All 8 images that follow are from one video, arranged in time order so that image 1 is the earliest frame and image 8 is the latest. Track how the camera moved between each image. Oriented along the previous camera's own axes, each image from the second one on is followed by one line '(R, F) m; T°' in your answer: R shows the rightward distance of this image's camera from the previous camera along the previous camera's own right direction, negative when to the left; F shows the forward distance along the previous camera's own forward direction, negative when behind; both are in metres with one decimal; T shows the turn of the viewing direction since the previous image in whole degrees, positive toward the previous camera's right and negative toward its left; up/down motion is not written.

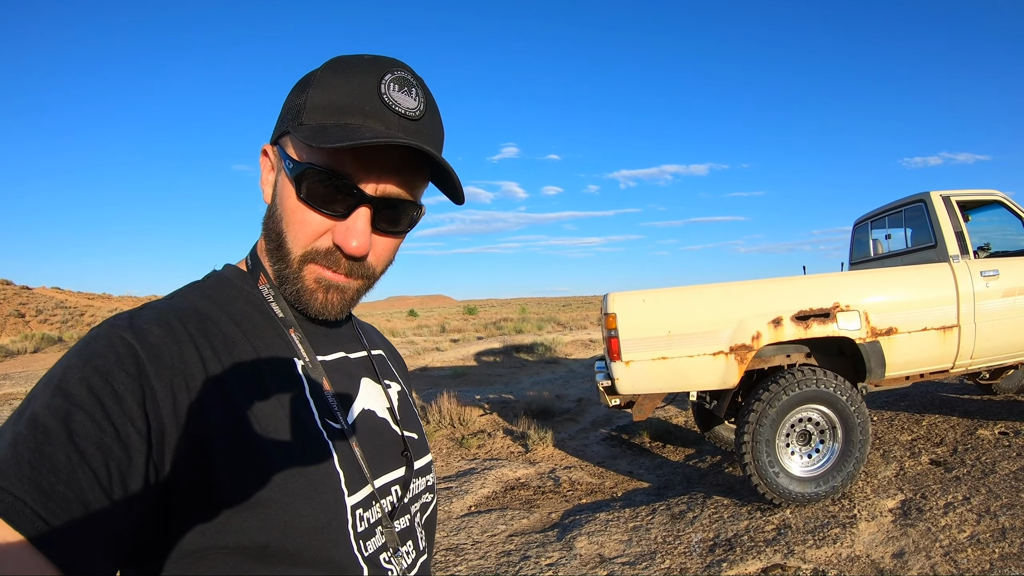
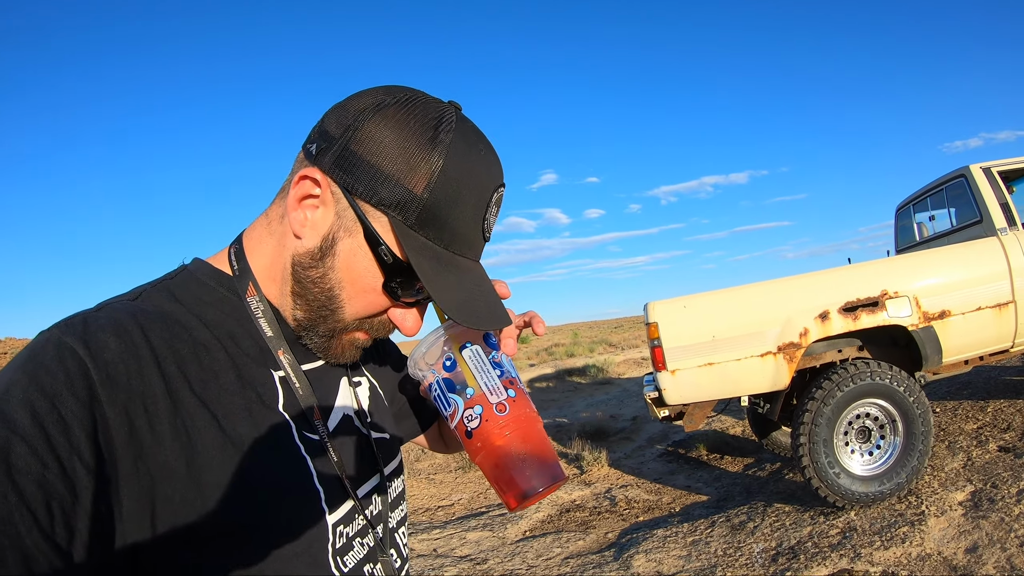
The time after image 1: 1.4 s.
(+0.1, 0.0) m; -5°
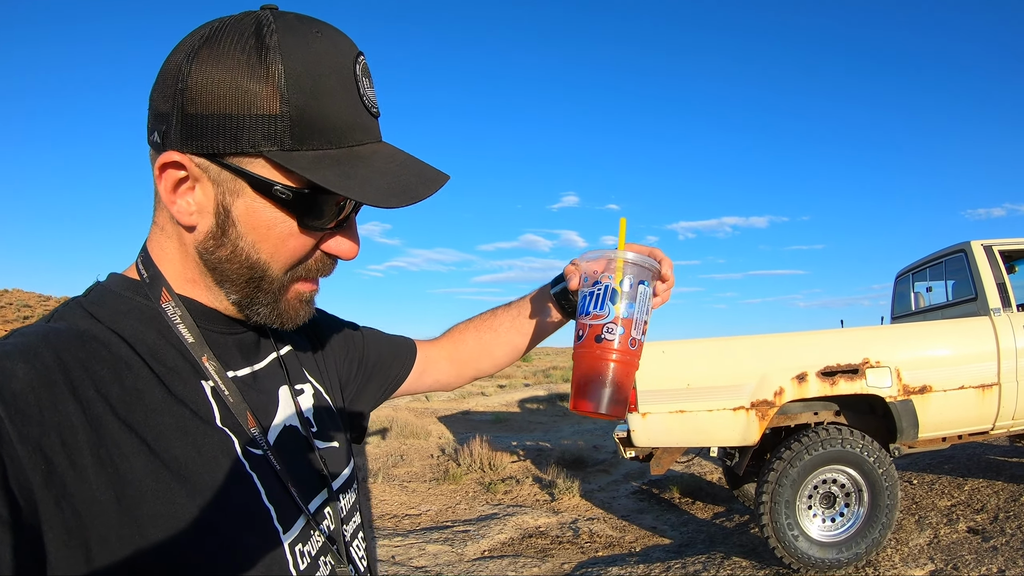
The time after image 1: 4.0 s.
(+0.2, 0.0) m; -1°
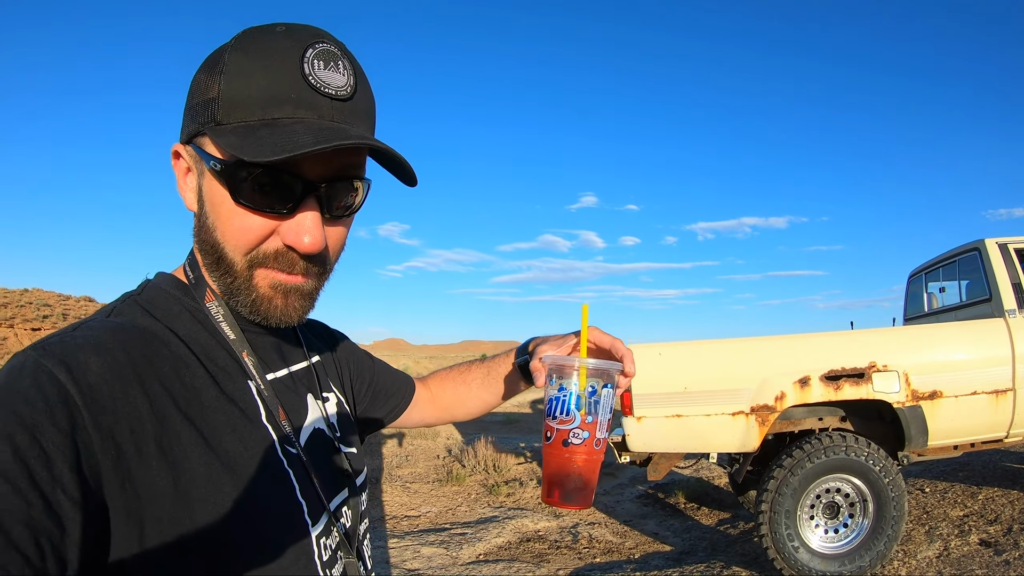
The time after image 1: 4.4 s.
(+0.2, +0.1) m; -2°
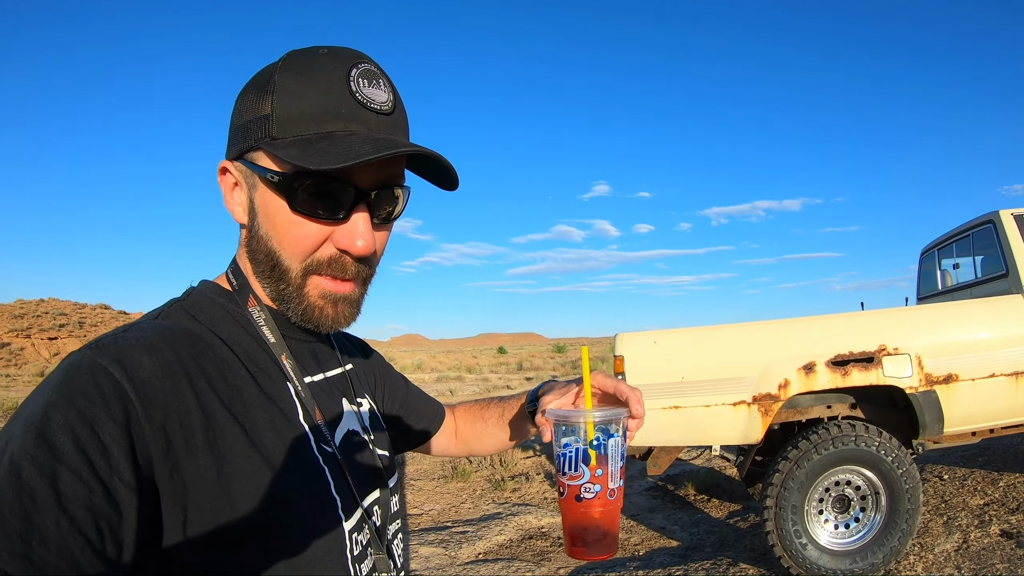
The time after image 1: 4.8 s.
(+0.2, +0.2) m; -1°
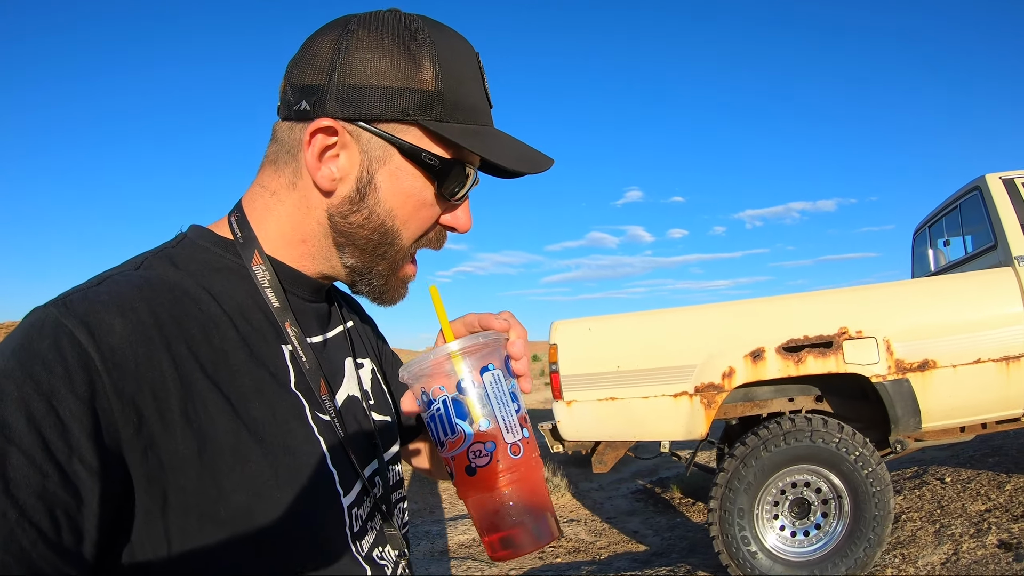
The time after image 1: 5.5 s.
(+0.7, +0.3) m; -4°
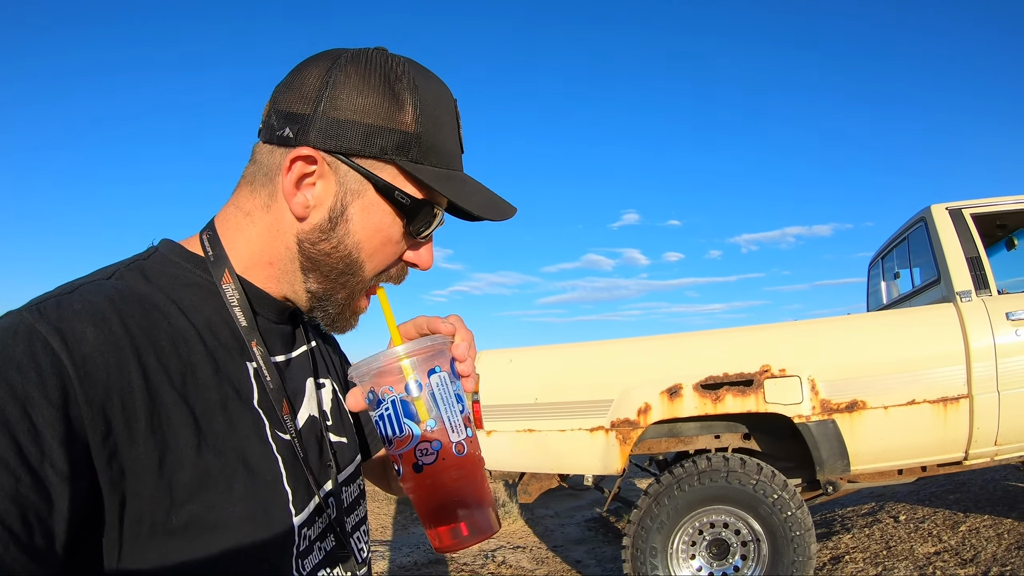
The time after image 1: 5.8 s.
(+0.6, +0.1) m; -3°
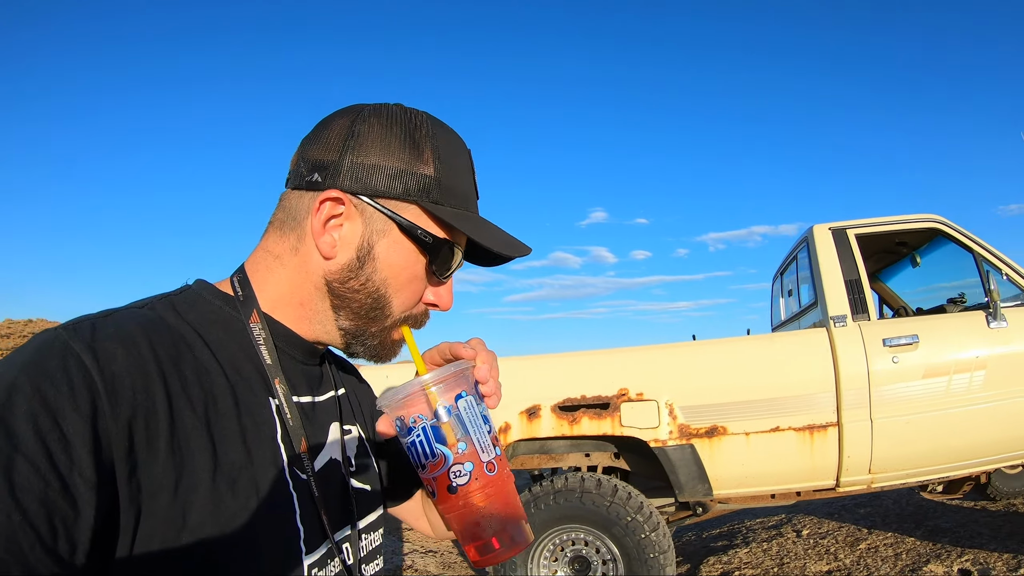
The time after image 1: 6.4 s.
(+1.0, 0.0) m; -5°
